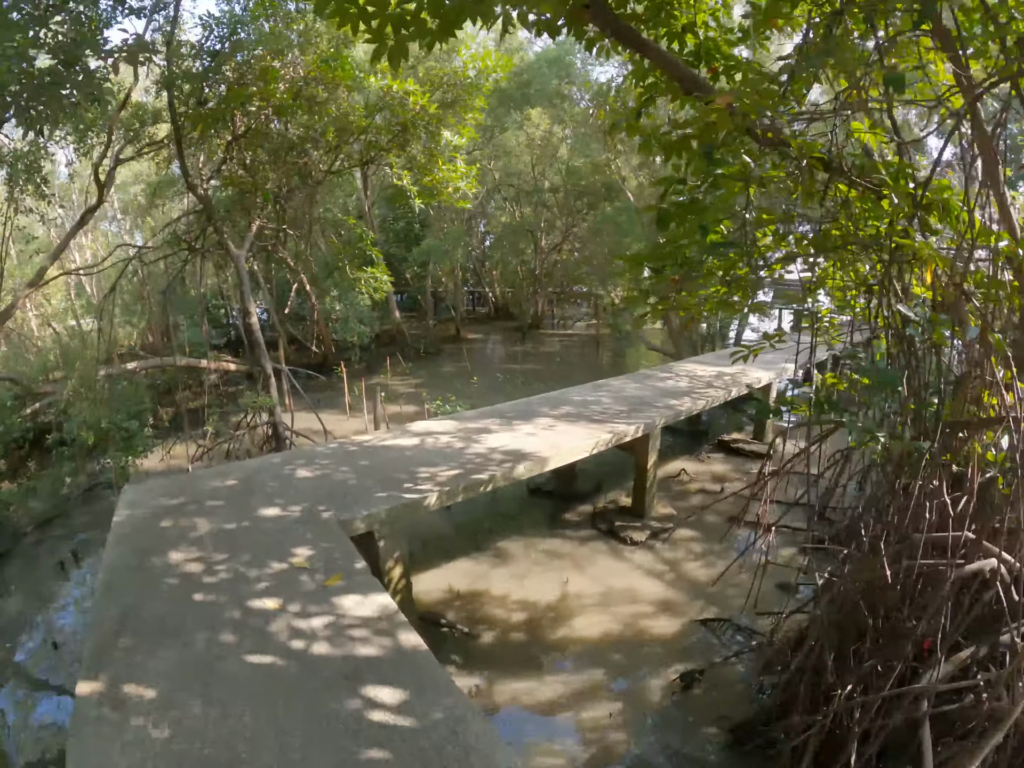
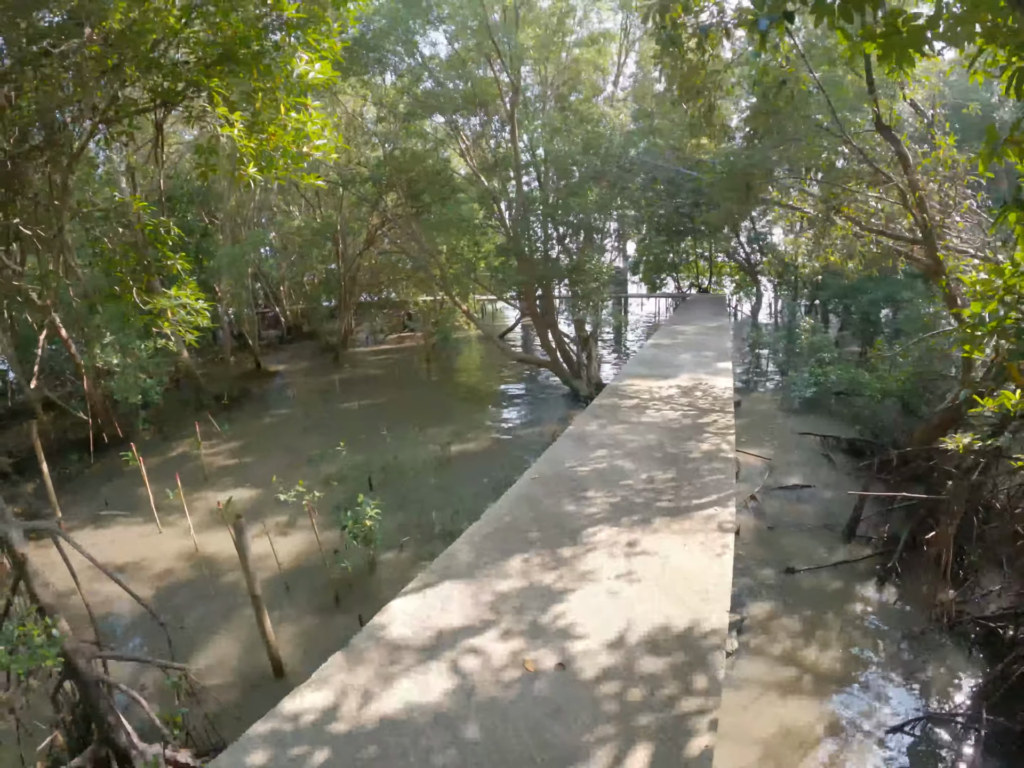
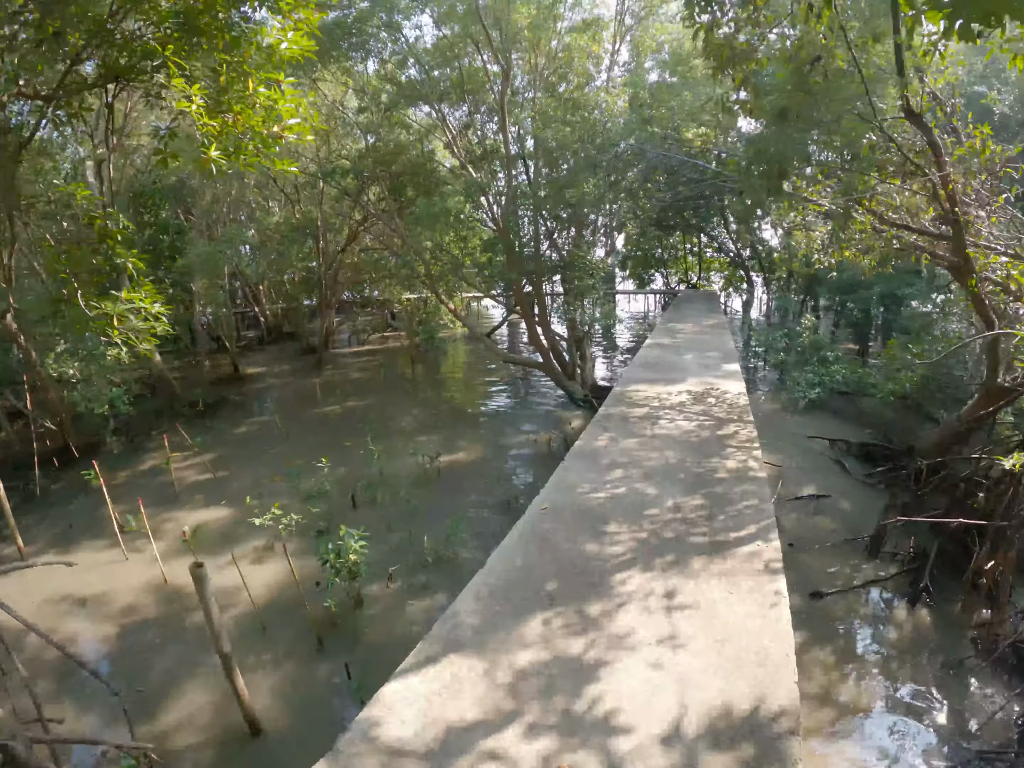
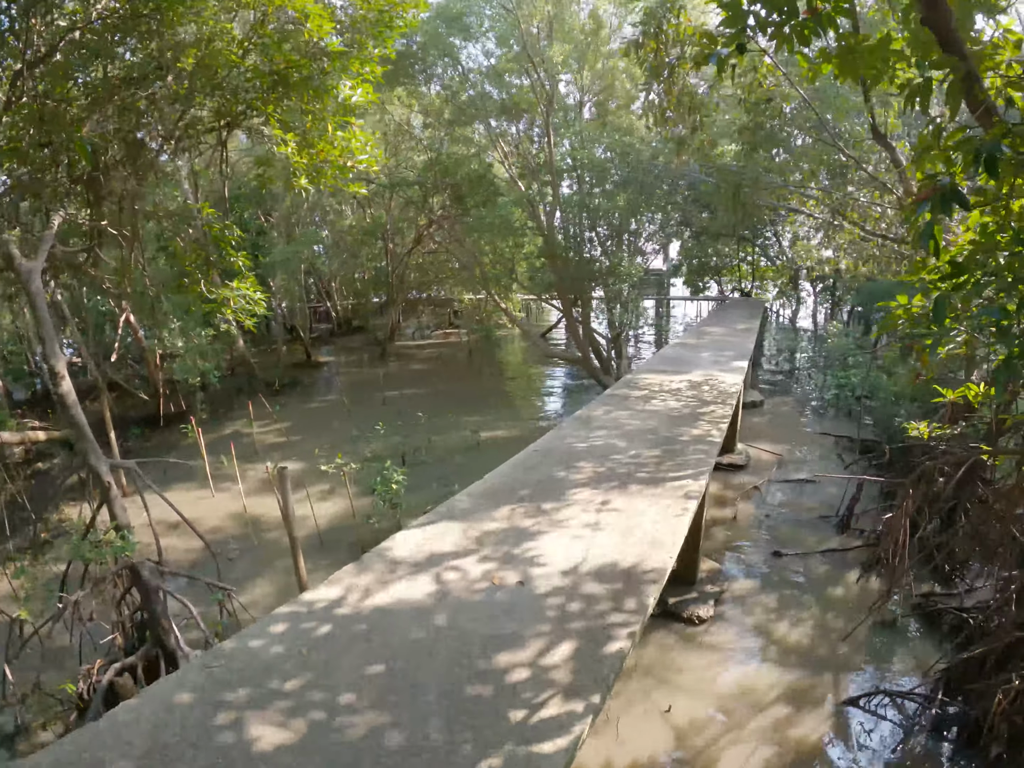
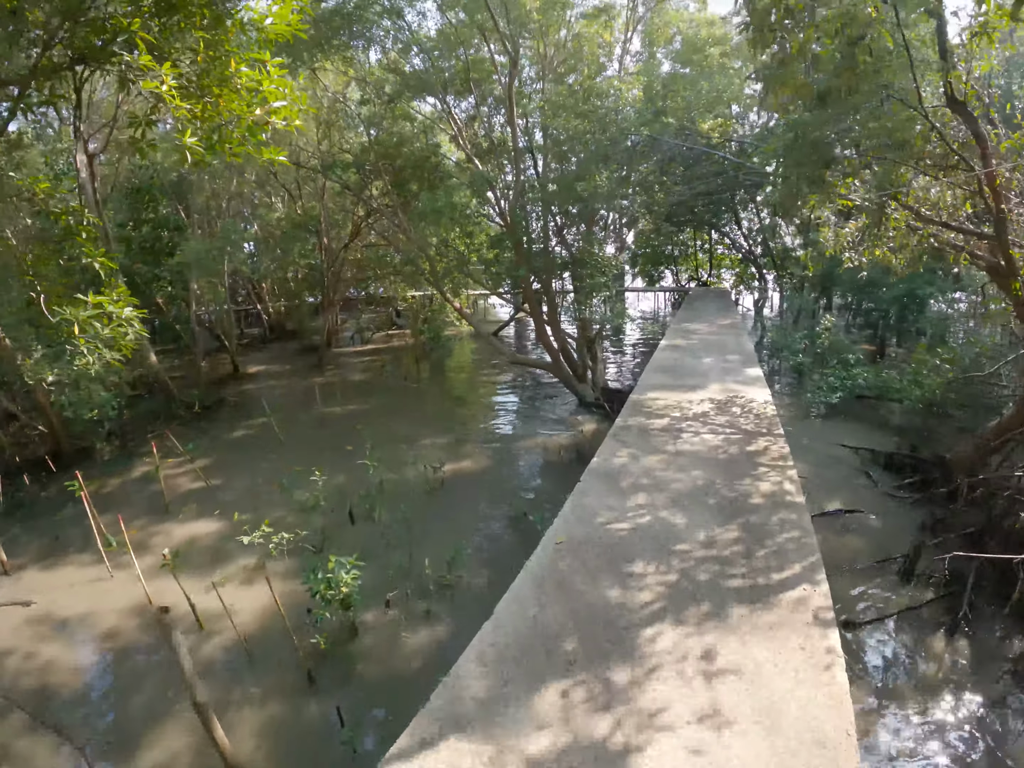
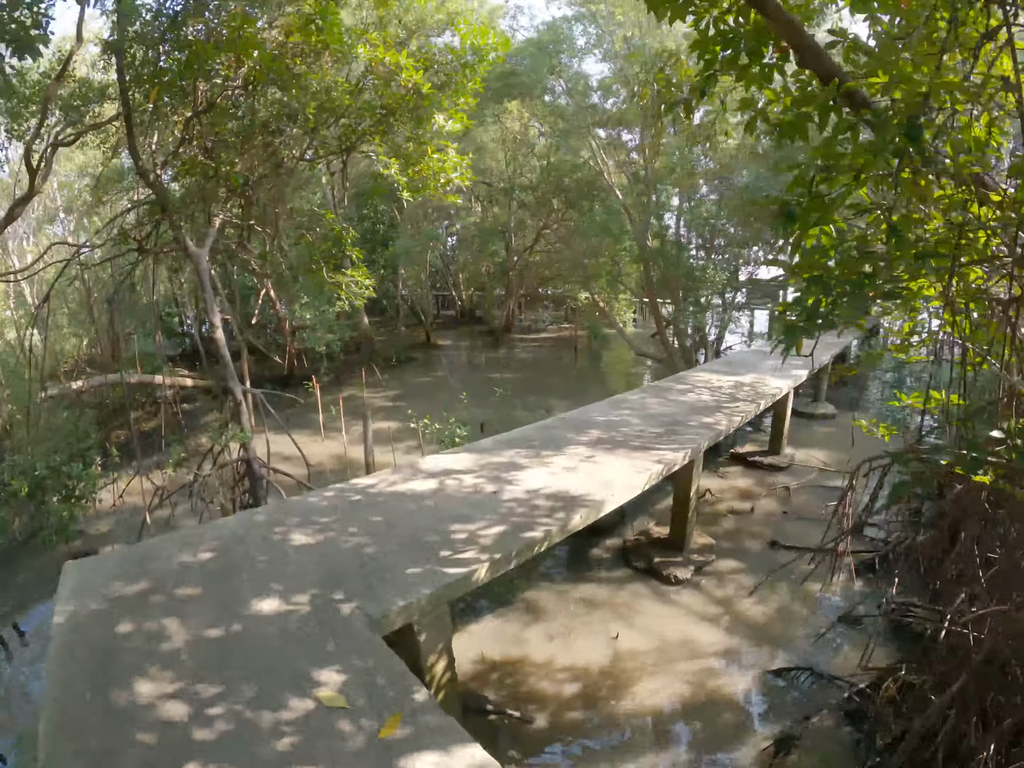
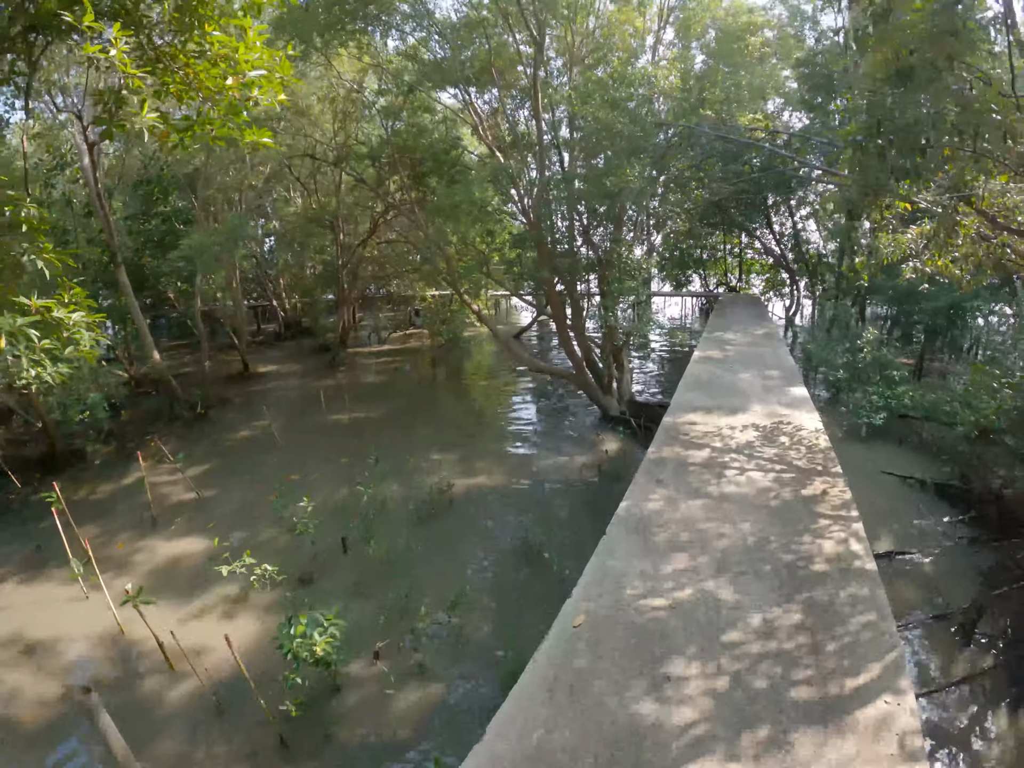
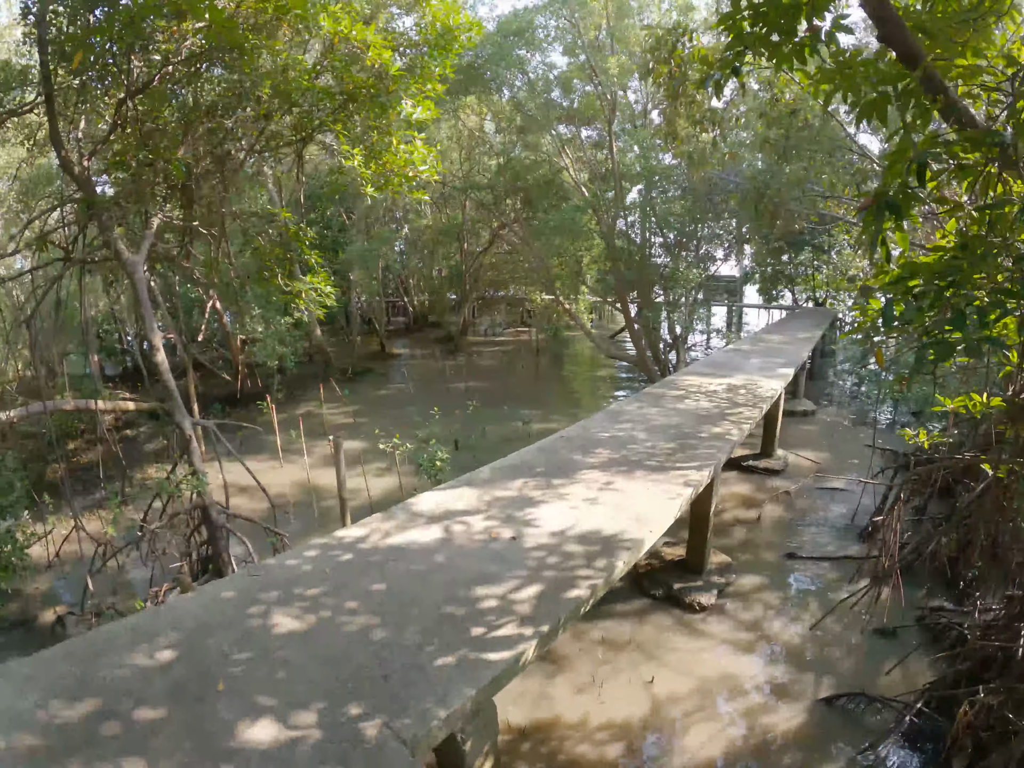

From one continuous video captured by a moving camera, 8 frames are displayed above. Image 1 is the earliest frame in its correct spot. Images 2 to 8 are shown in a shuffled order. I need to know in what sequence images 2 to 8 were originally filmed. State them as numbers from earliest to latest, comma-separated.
6, 8, 4, 2, 3, 5, 7
